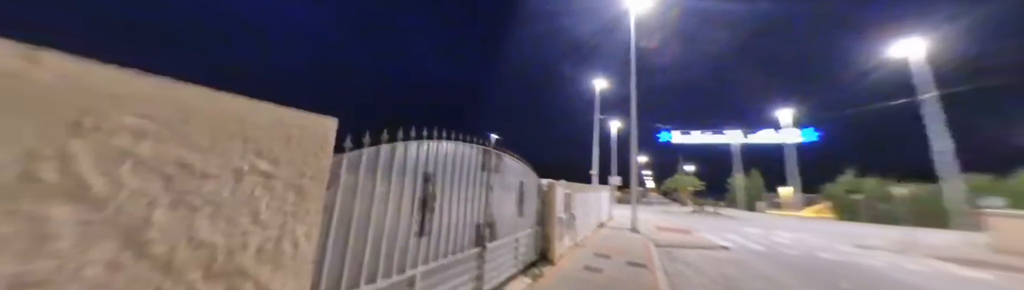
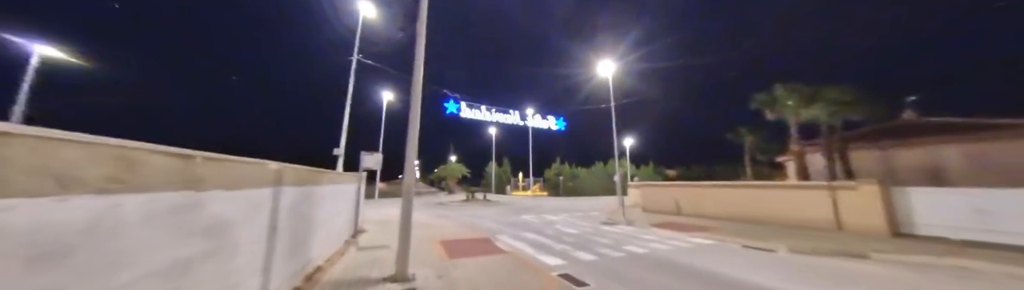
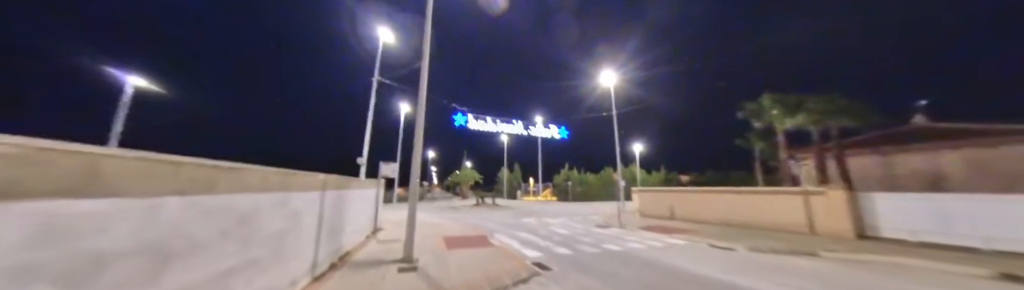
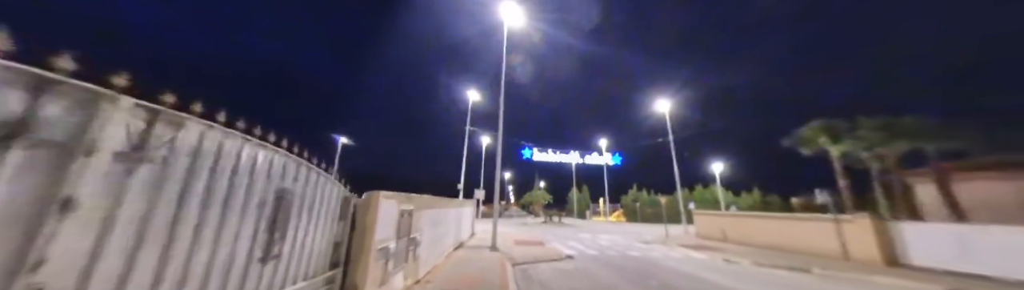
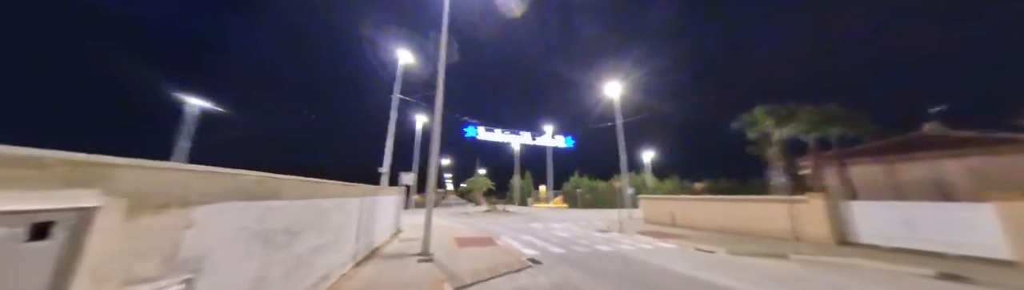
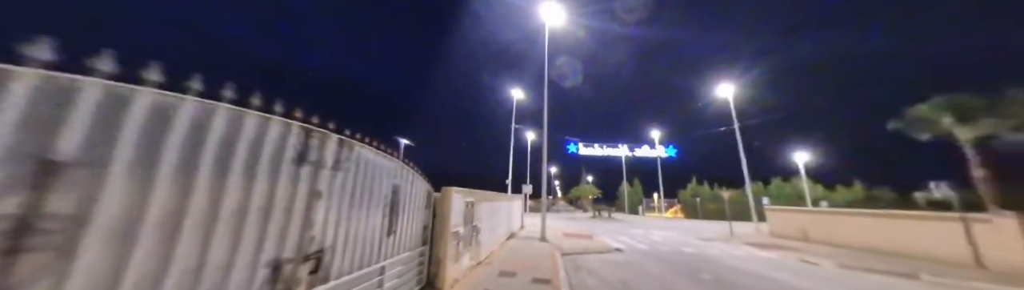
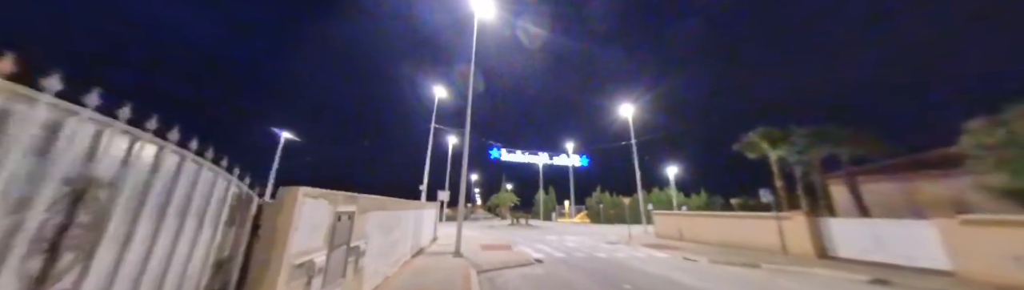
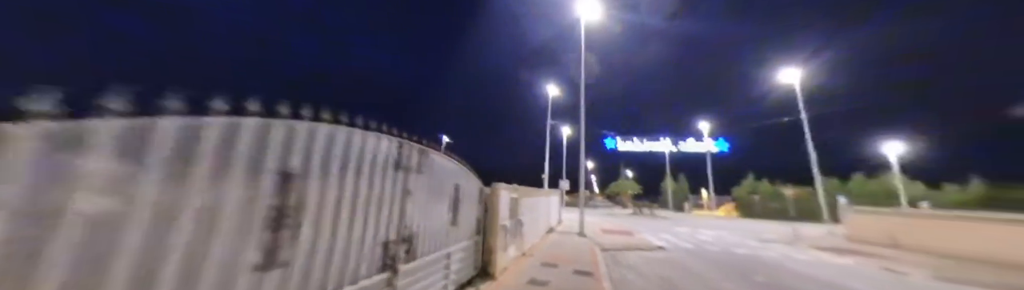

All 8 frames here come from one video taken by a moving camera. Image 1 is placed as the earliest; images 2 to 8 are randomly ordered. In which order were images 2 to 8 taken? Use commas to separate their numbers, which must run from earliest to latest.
8, 6, 4, 7, 5, 3, 2
